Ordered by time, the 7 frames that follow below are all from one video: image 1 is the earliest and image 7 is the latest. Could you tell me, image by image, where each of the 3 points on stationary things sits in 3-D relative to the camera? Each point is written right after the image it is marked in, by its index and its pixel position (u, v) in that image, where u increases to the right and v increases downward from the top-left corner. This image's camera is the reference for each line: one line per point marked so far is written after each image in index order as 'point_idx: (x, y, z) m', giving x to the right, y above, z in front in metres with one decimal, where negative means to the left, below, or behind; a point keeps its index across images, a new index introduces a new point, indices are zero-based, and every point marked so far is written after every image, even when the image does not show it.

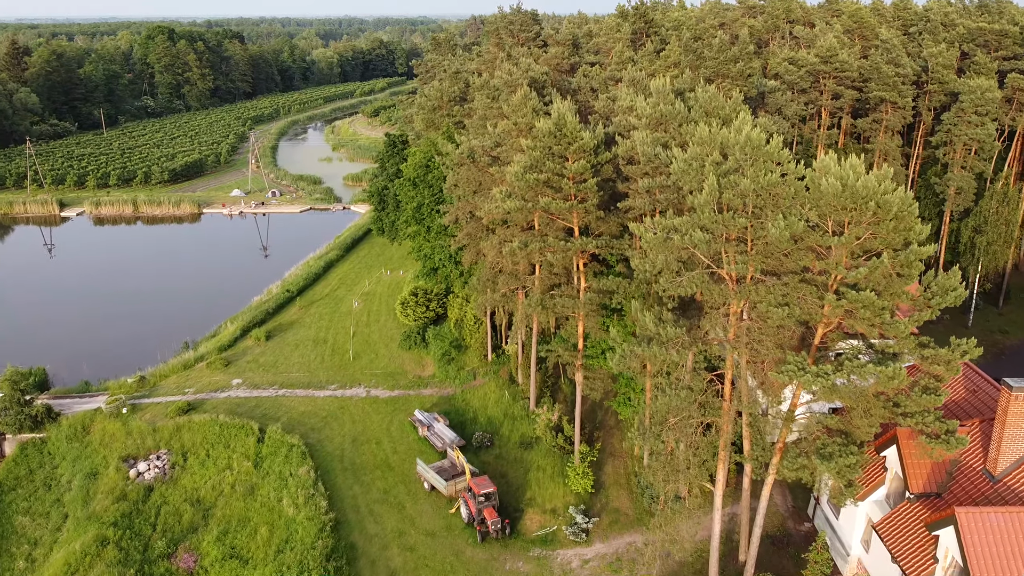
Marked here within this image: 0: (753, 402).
0: (+4.7, -2.3, +15.6) m
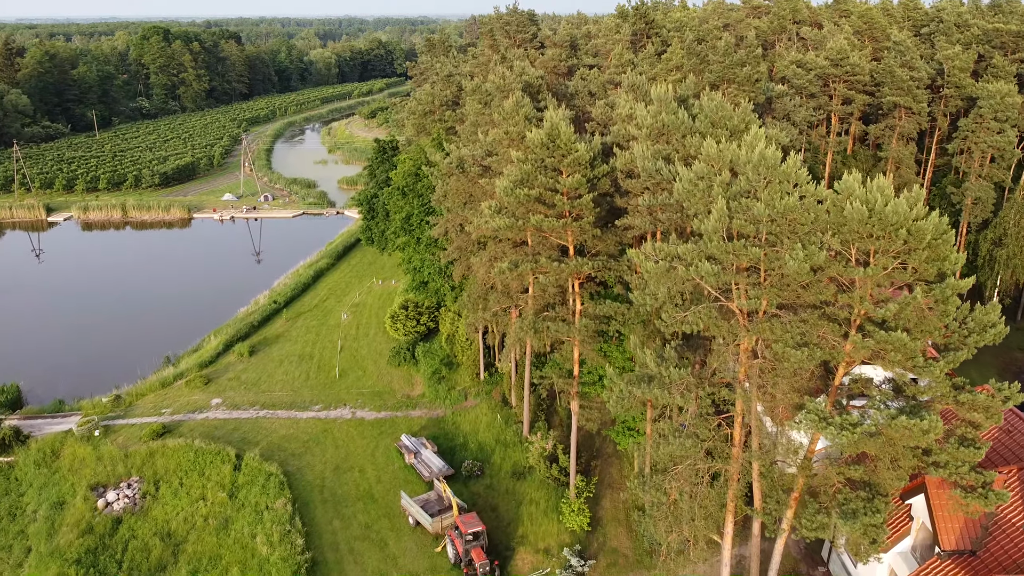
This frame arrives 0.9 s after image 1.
0: (+4.4, -2.8, +14.0) m
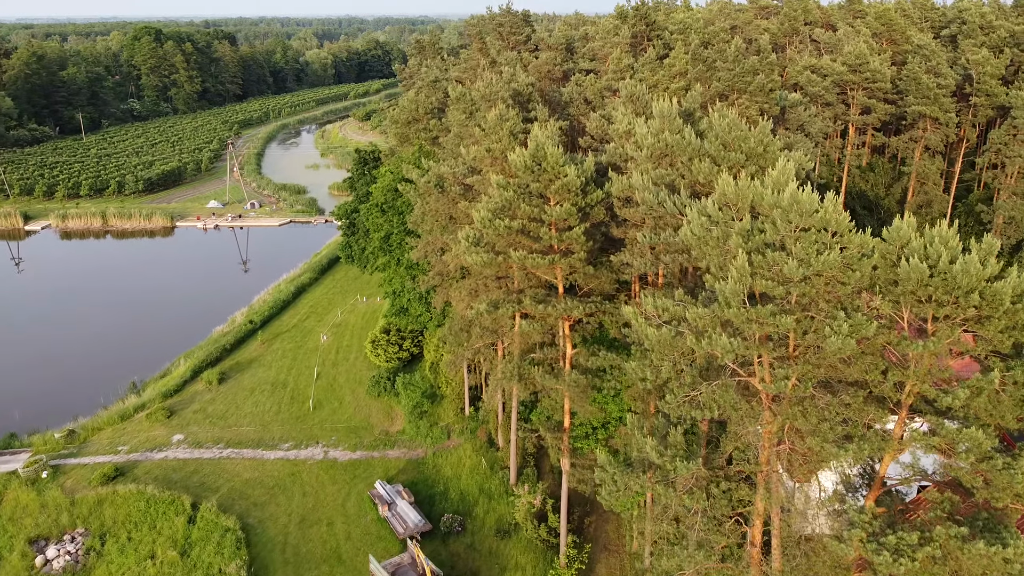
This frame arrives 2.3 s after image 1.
0: (+4.0, -3.8, +11.3) m
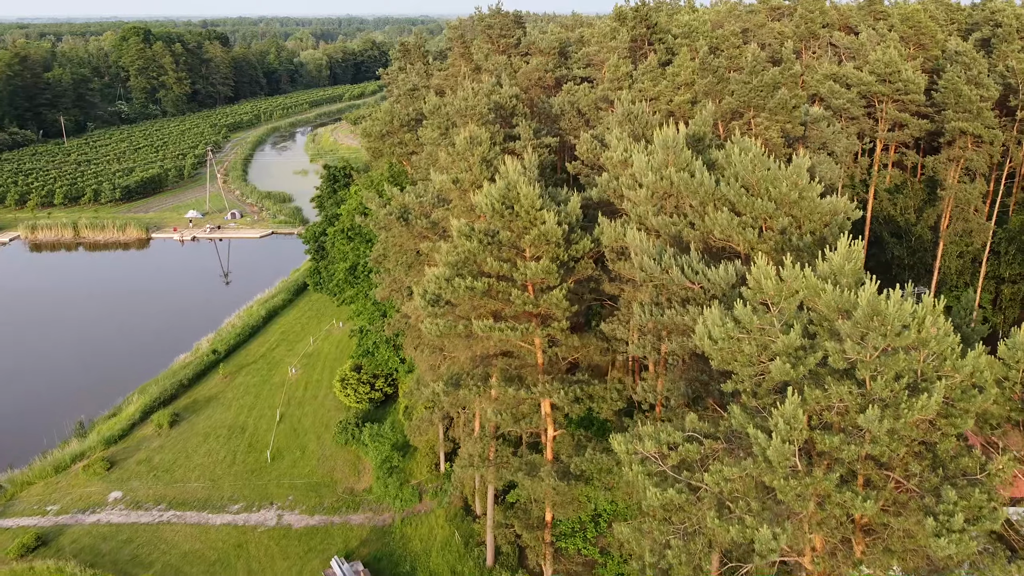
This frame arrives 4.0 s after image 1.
0: (+3.4, -5.0, +7.9) m
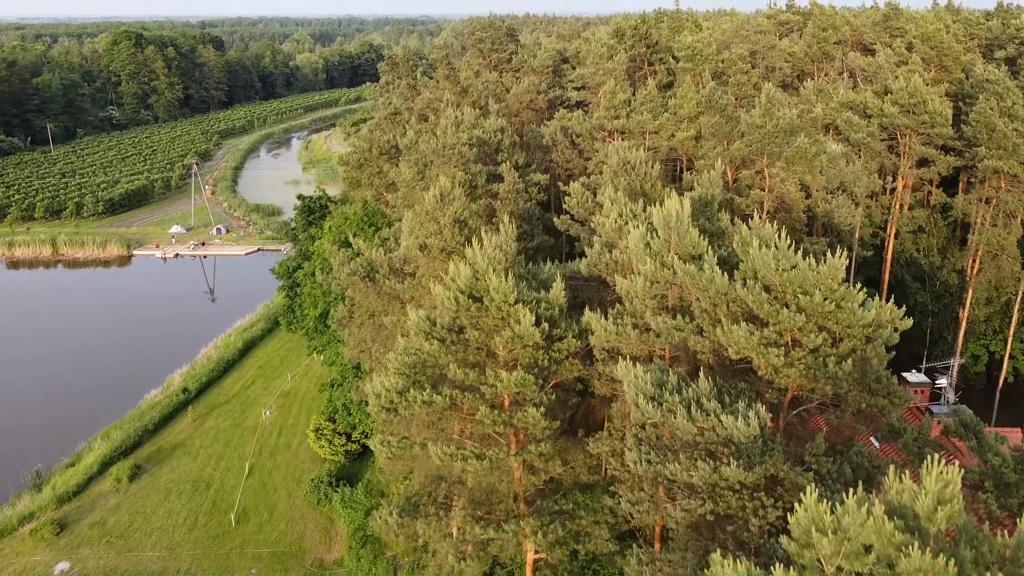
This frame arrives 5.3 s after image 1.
0: (+3.0, -6.5, +5.6) m
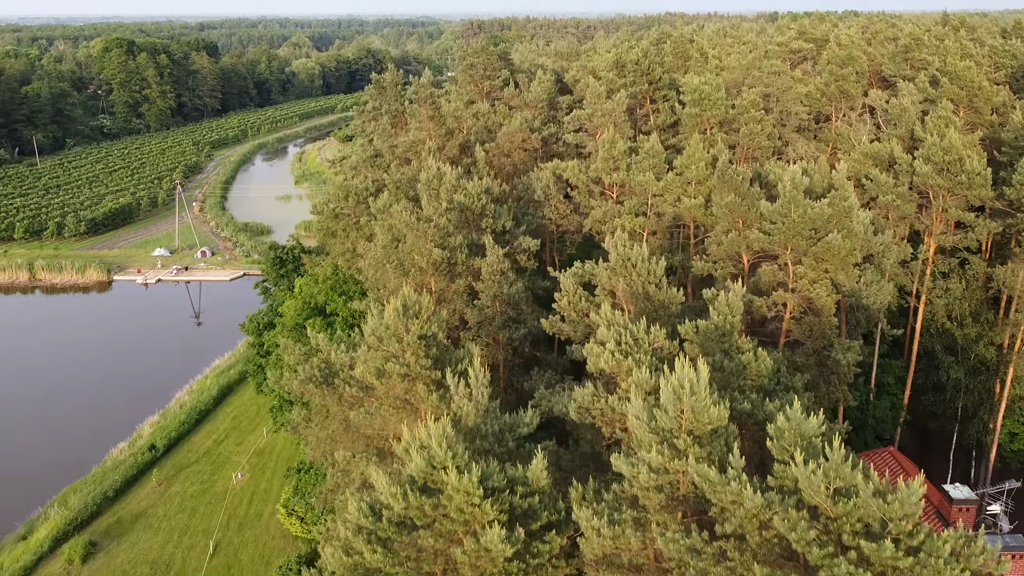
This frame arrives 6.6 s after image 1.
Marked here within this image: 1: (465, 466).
0: (+2.6, -8.5, +3.2) m
1: (-0.5, -1.8, +8.3) m
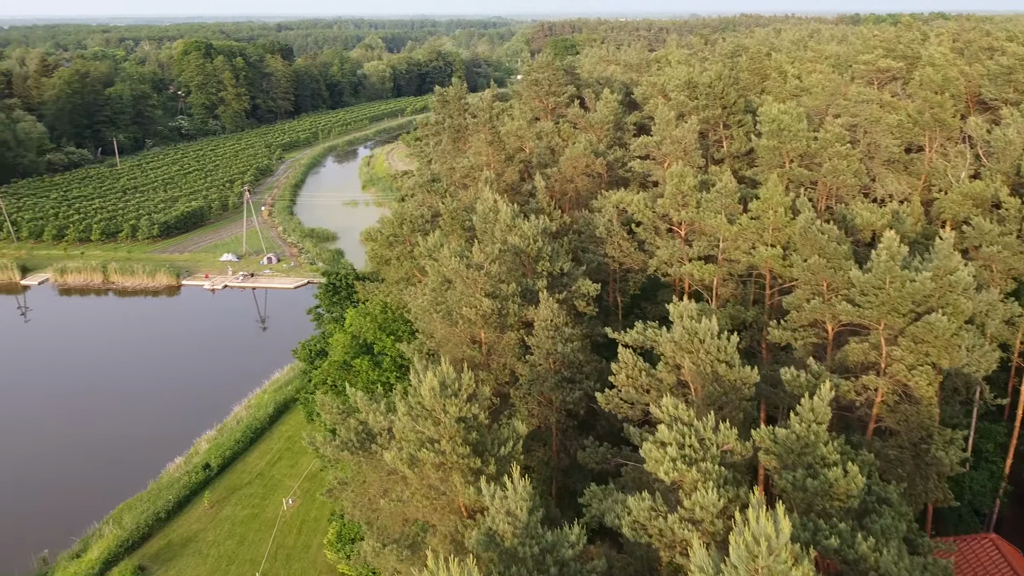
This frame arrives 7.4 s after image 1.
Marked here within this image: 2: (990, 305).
0: (+2.3, -9.6, +1.7) m
1: (-0.2, -2.8, +7.0) m
2: (+9.8, -0.4, +16.5) m
